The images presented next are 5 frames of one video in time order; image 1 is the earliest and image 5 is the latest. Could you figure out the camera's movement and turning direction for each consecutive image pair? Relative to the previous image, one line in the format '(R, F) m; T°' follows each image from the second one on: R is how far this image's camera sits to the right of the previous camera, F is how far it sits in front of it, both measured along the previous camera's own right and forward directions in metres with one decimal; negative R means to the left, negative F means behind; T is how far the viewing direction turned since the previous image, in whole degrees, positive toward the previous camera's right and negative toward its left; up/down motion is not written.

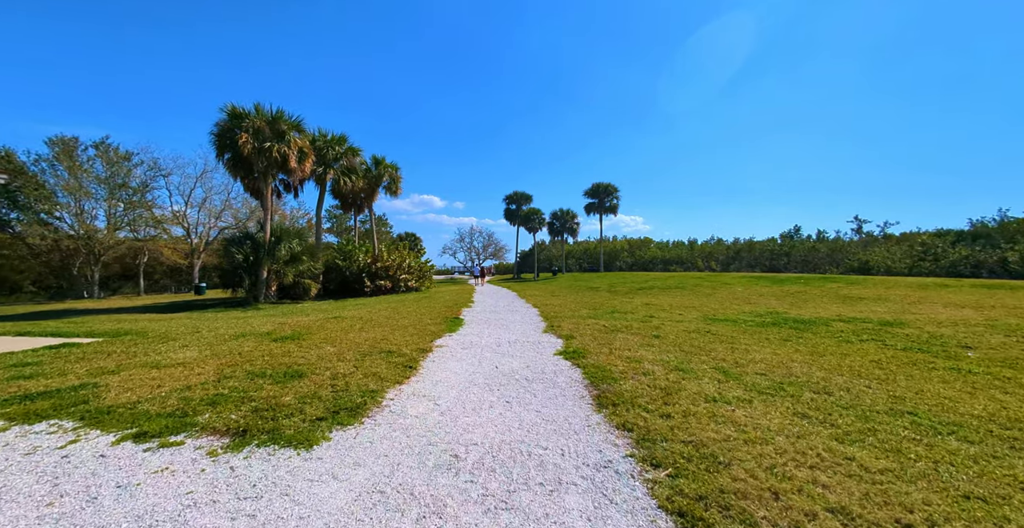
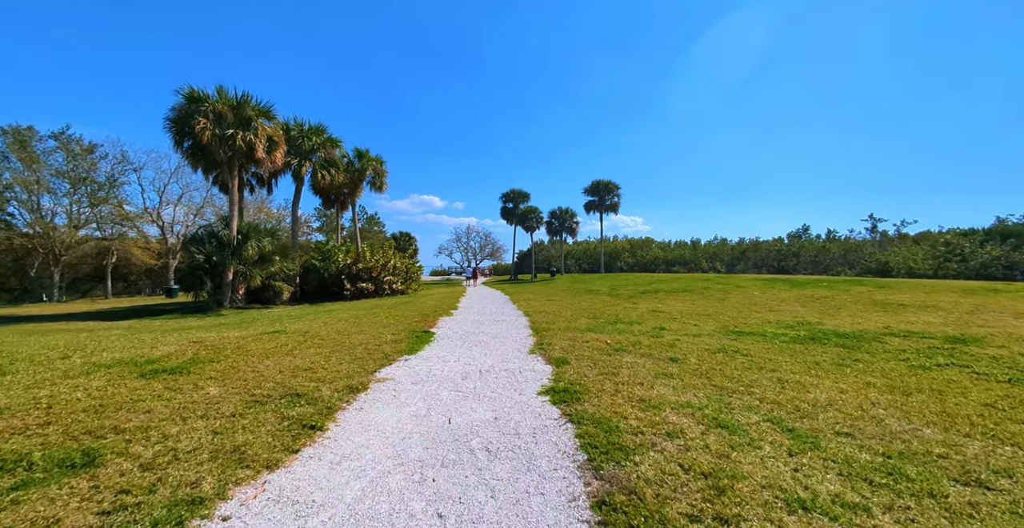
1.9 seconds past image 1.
(+0.4, +1.9) m; 0°
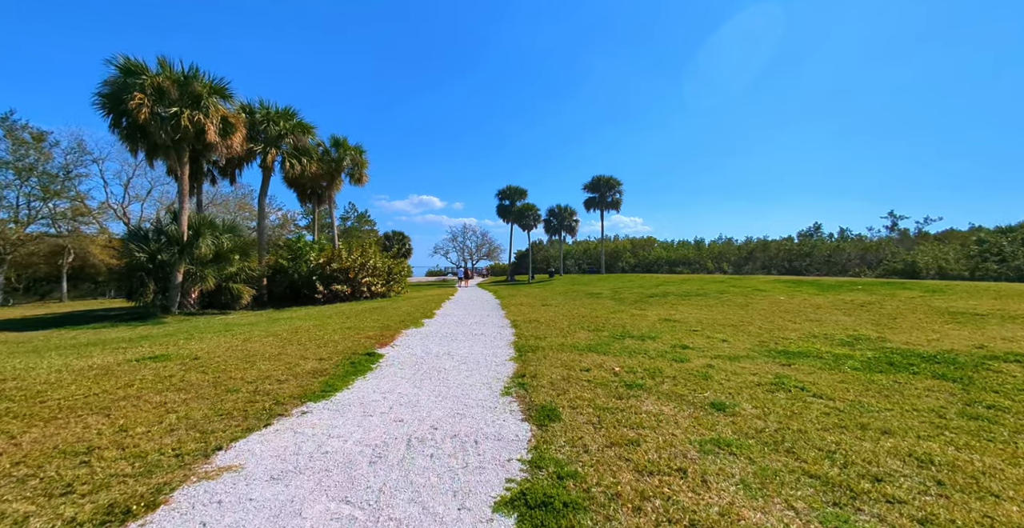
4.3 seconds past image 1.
(+0.4, +2.3) m; 0°
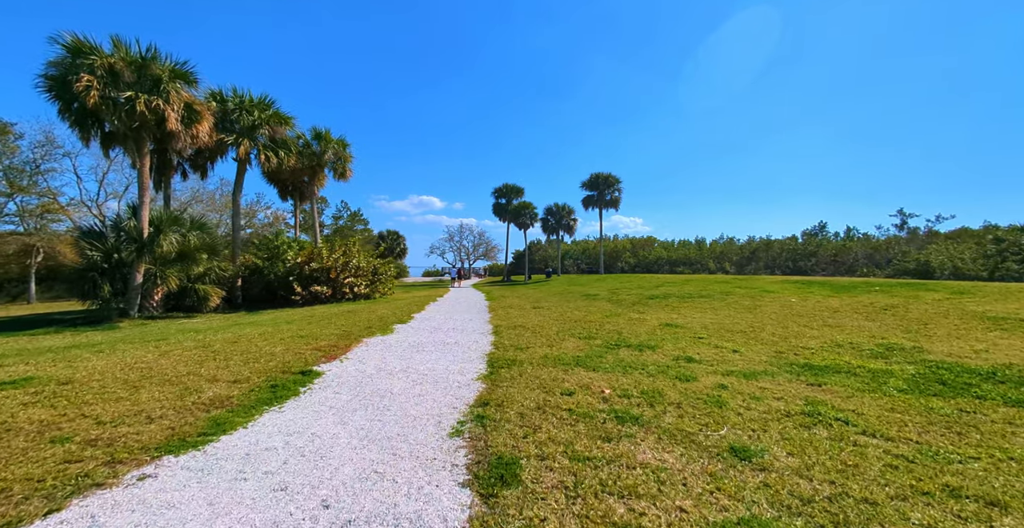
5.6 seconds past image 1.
(+0.4, +1.2) m; 0°
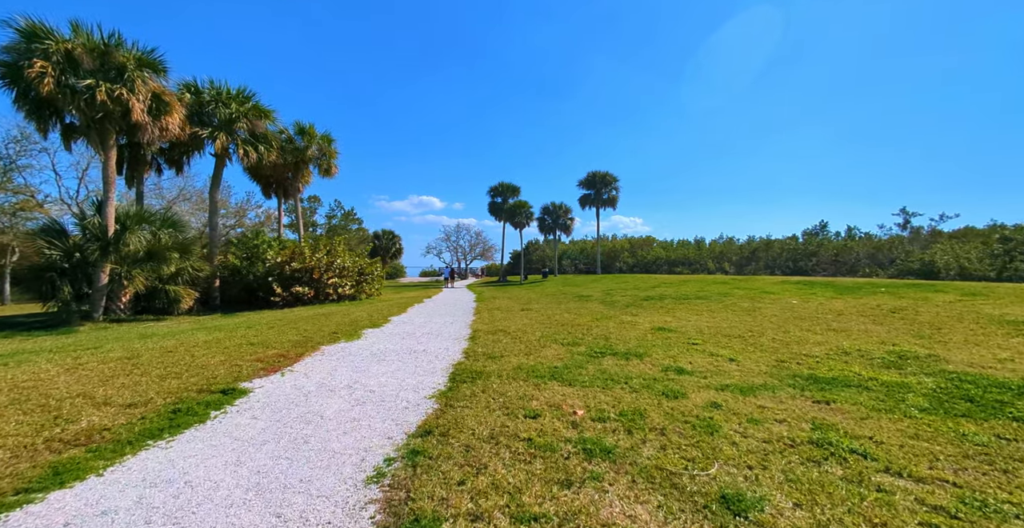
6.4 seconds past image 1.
(+0.5, +0.8) m; 0°
